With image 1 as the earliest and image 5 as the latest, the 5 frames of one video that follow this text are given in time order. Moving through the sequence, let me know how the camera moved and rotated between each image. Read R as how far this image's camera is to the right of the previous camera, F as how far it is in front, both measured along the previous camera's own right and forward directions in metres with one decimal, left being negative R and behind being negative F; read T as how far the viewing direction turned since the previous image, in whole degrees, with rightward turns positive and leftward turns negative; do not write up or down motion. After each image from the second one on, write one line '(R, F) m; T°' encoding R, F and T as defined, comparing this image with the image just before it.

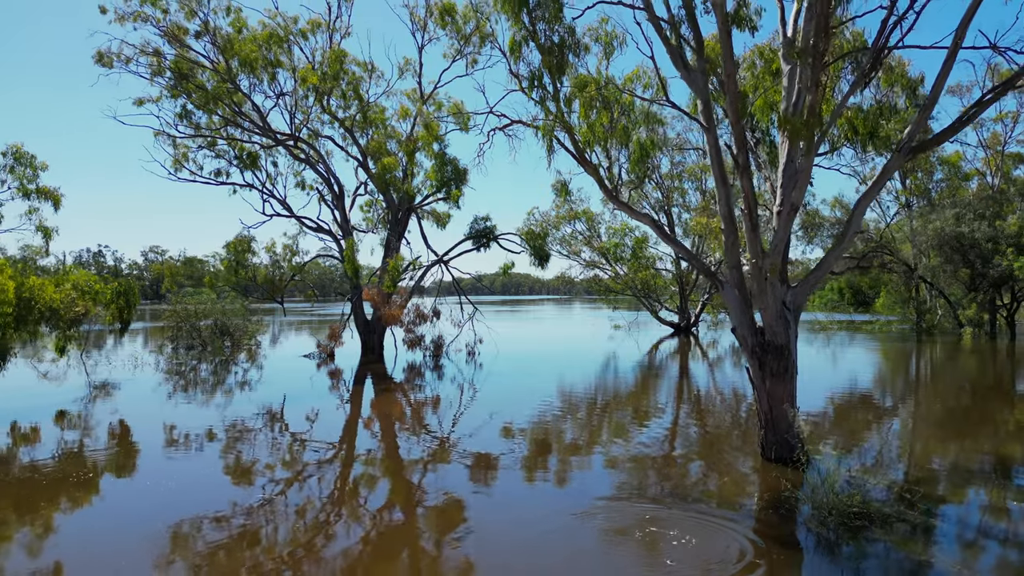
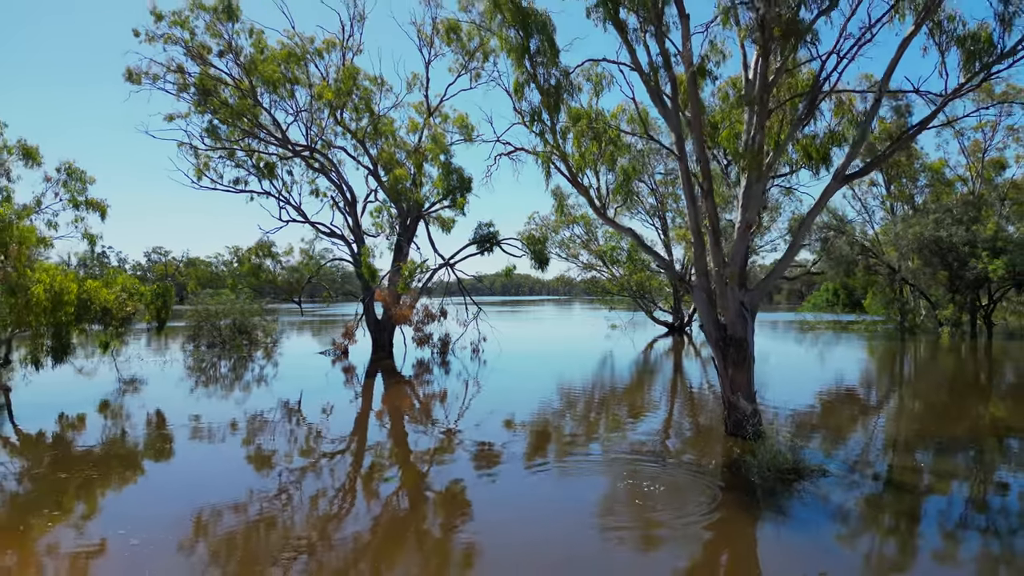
(-0.1, -1.3) m; 0°
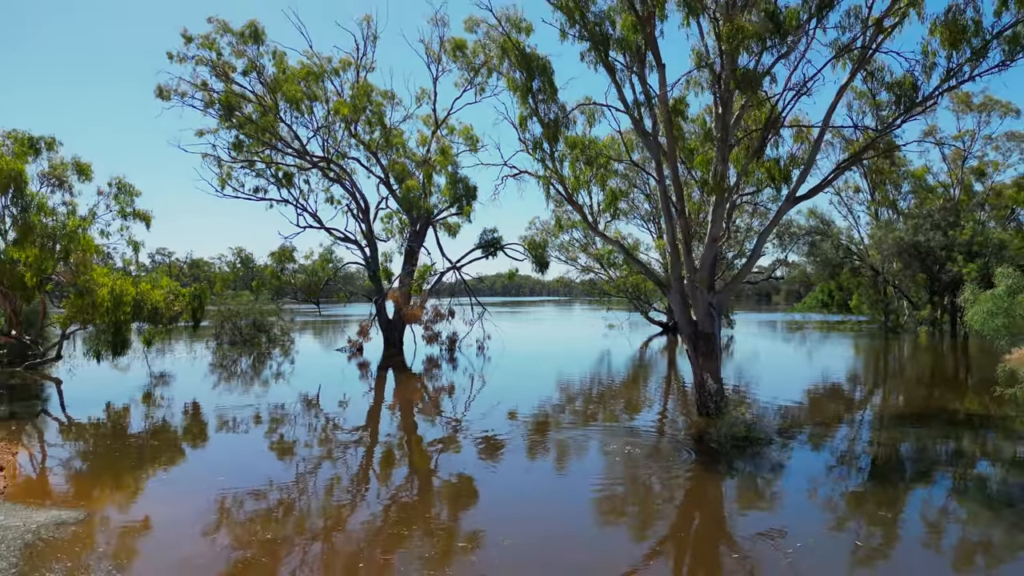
(-0.1, -1.5) m; 0°
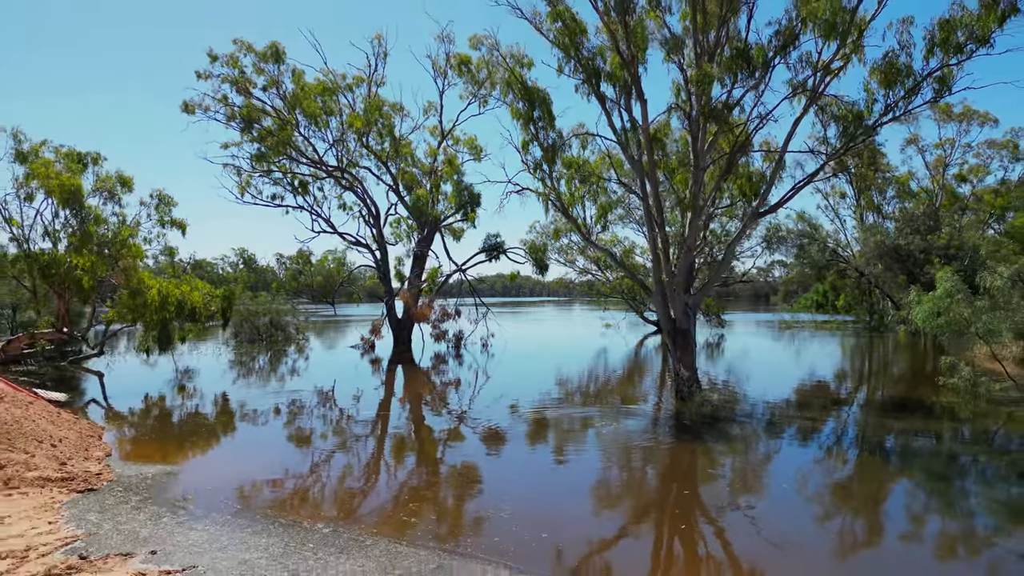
(-0.1, -1.5) m; 0°
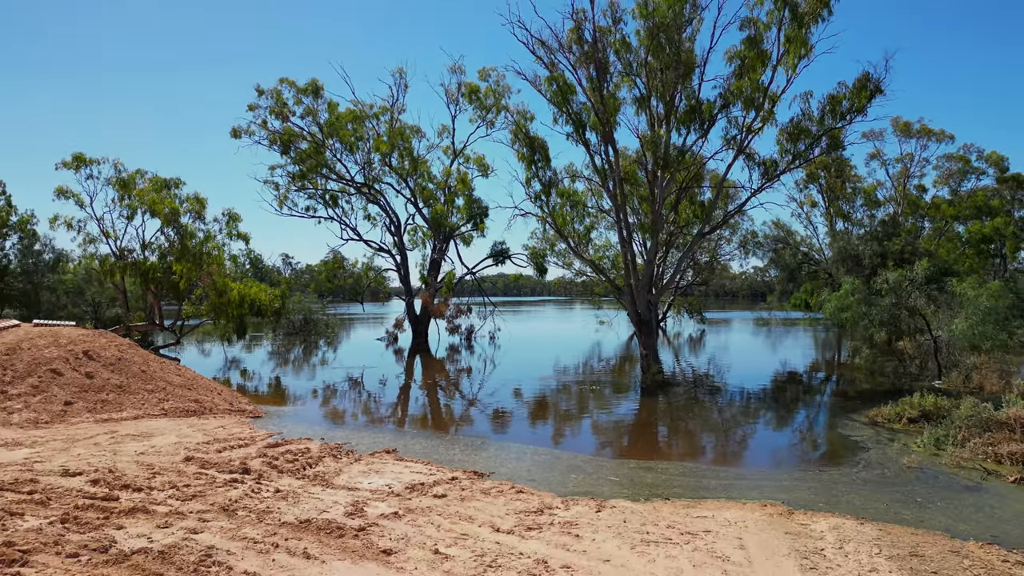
(-0.1, -3.5) m; 0°
